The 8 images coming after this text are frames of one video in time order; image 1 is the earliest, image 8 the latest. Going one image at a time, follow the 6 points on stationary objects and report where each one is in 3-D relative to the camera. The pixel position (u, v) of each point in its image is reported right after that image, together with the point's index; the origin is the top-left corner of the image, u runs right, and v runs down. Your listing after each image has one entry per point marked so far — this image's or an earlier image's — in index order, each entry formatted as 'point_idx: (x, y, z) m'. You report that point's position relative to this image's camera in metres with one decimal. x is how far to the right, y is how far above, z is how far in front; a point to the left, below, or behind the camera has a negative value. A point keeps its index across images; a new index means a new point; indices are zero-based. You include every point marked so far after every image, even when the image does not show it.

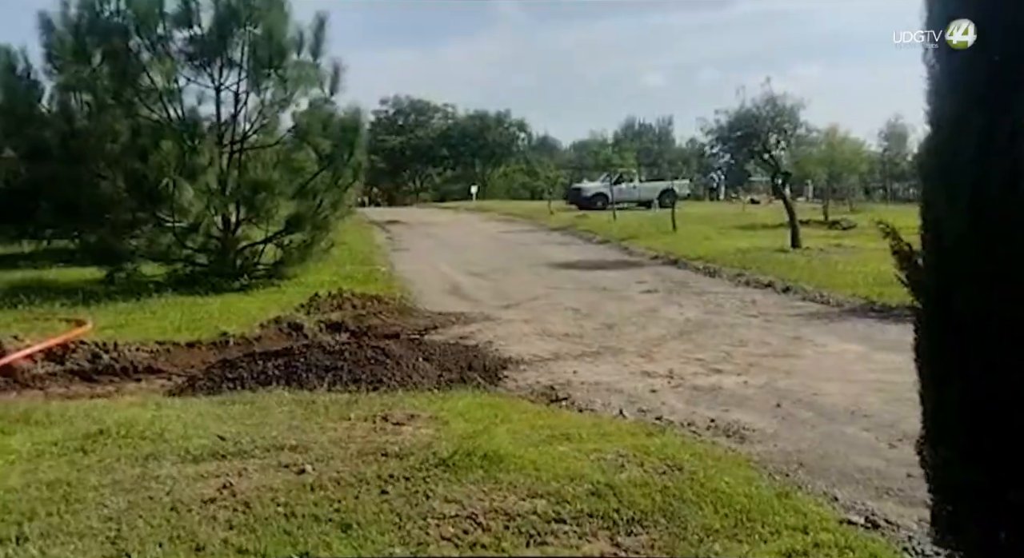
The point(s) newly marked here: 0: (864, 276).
0: (+7.5, +0.1, +20.0) m
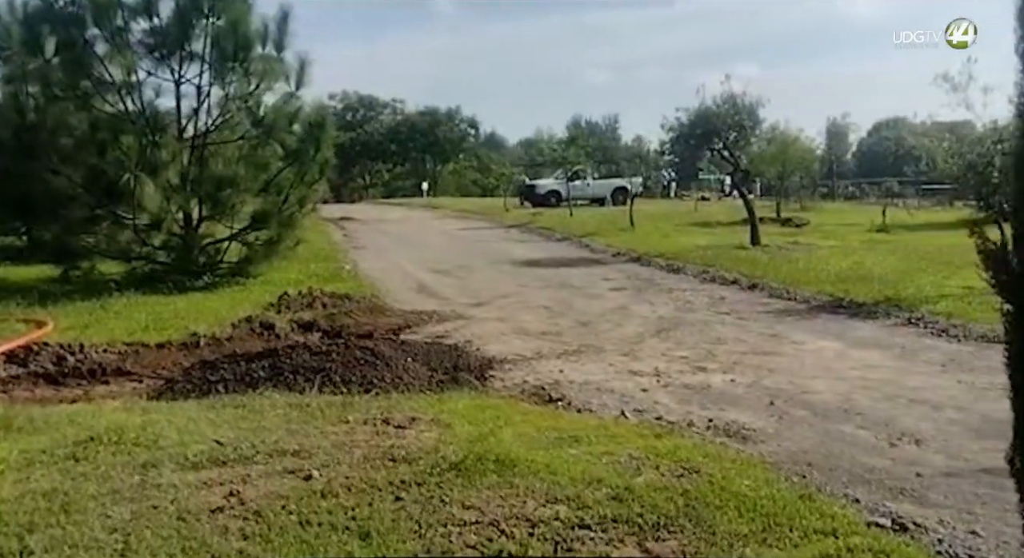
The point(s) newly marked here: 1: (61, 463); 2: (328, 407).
0: (+6.8, +0.2, +20.2) m
1: (-1.8, -0.7, +3.8) m
2: (-1.0, -0.7, +4.8) m
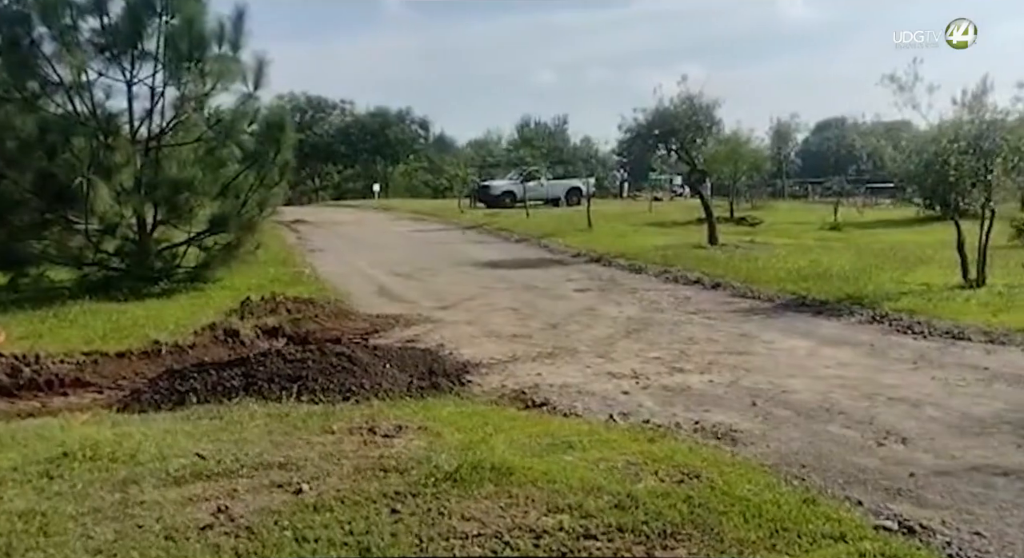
0: (+6.0, +0.2, +20.4) m
1: (-1.8, -0.8, +3.6) m
2: (-1.0, -0.7, +4.7) m
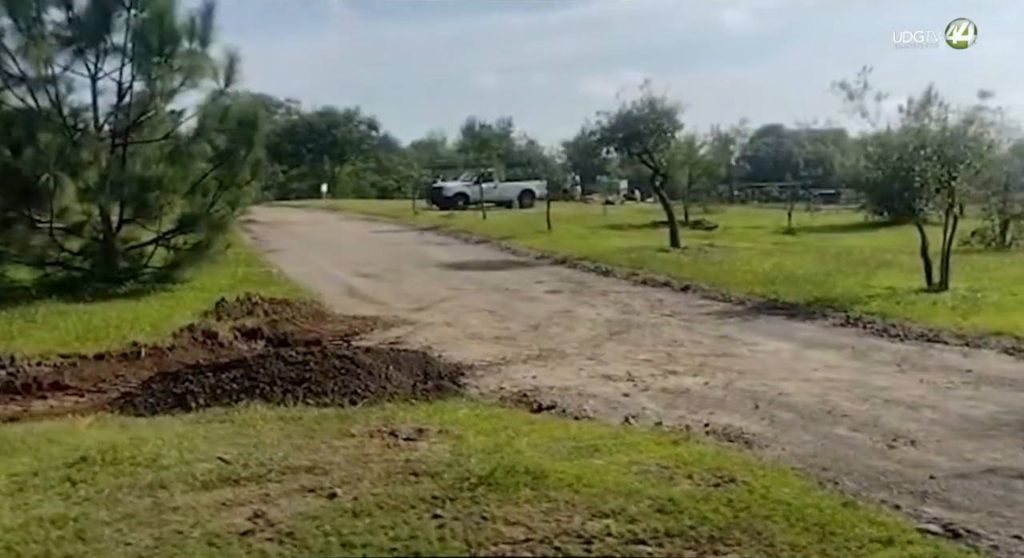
0: (+5.3, +0.1, +20.7) m
1: (-1.7, -0.8, +3.5) m
2: (-0.9, -0.7, +4.6) m
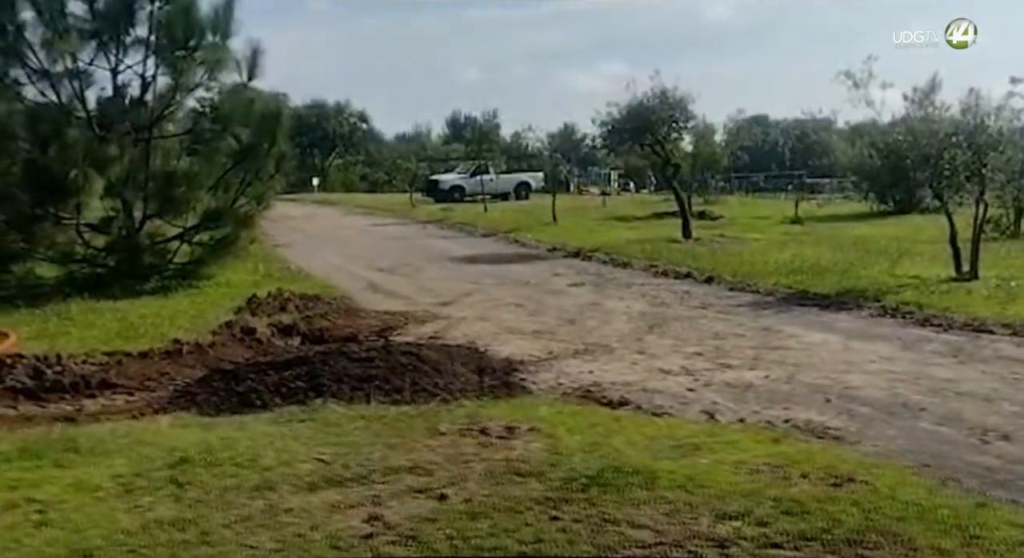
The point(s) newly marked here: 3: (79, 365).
0: (+5.8, +0.3, +20.5) m
1: (-1.3, -0.8, +3.4) m
2: (-0.5, -0.7, +4.5) m
3: (-3.7, -0.7, +7.8) m
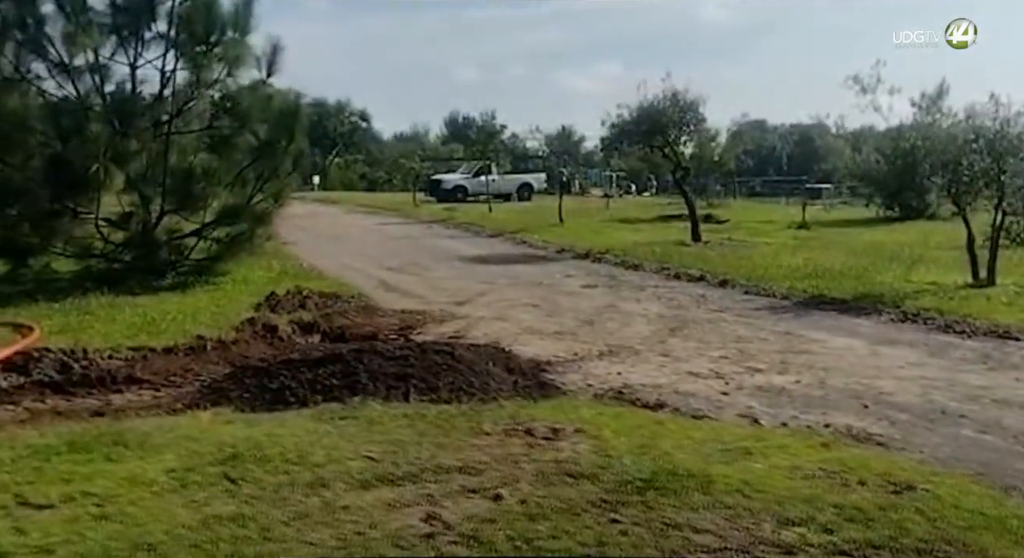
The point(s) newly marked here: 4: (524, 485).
0: (+6.1, +0.2, +20.5) m
1: (-1.1, -0.8, +3.3) m
2: (-0.3, -0.7, +4.5) m
3: (-3.5, -0.7, +7.8) m
4: (0.0, -0.8, +3.5) m
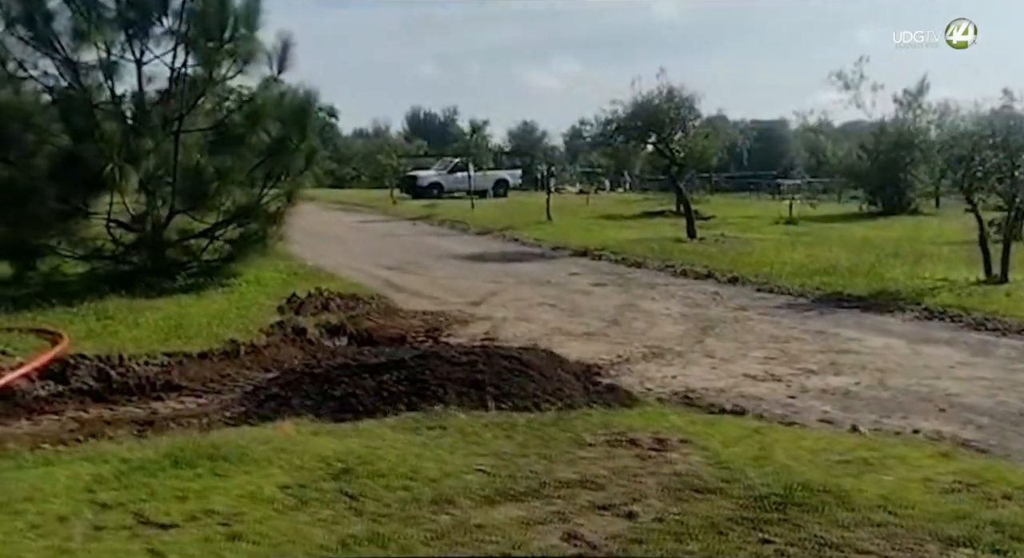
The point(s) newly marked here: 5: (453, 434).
0: (+6.2, +0.3, +20.4) m
1: (-0.6, -0.8, +3.2) m
2: (+0.1, -0.7, +4.3) m
3: (-3.1, -0.7, +7.6) m
4: (+0.5, -0.8, +3.3) m
5: (-0.3, -0.7, +4.2) m
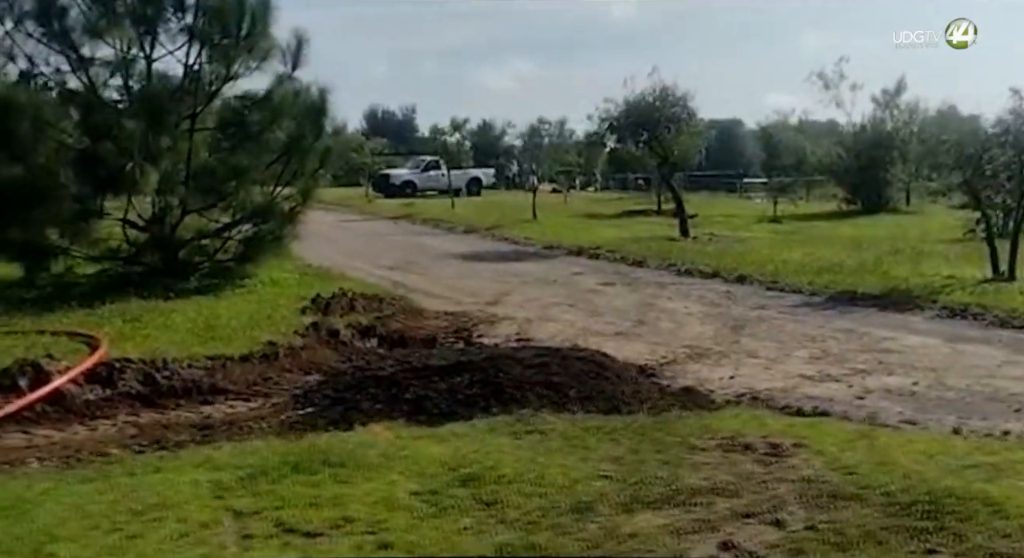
0: (+6.4, +0.3, +20.5) m
1: (-0.1, -0.8, +3.1) m
2: (+0.6, -0.7, +4.3) m
3: (-2.7, -0.7, +7.4) m
4: (+1.0, -0.8, +3.3) m
5: (+0.2, -0.7, +4.2) m
